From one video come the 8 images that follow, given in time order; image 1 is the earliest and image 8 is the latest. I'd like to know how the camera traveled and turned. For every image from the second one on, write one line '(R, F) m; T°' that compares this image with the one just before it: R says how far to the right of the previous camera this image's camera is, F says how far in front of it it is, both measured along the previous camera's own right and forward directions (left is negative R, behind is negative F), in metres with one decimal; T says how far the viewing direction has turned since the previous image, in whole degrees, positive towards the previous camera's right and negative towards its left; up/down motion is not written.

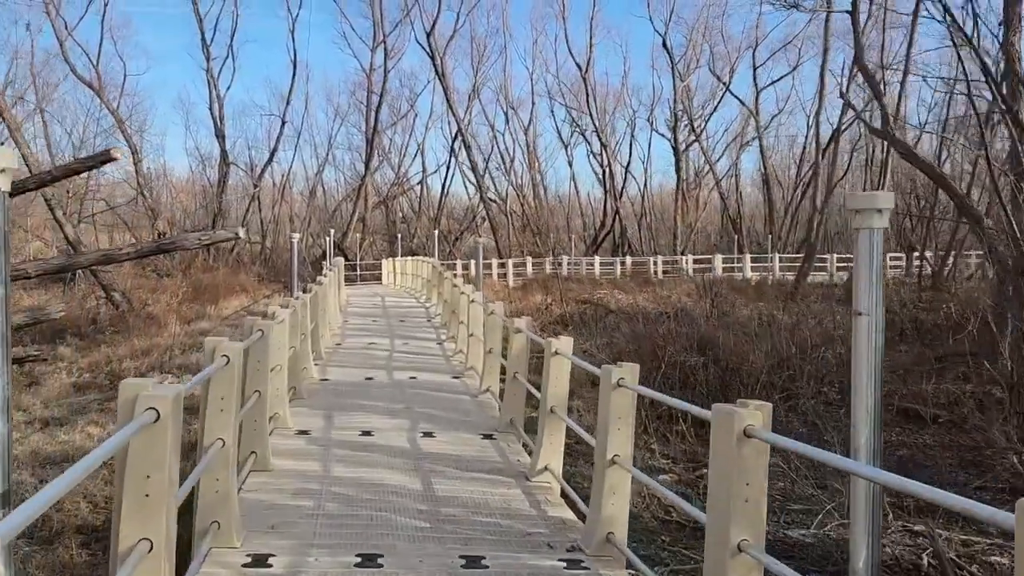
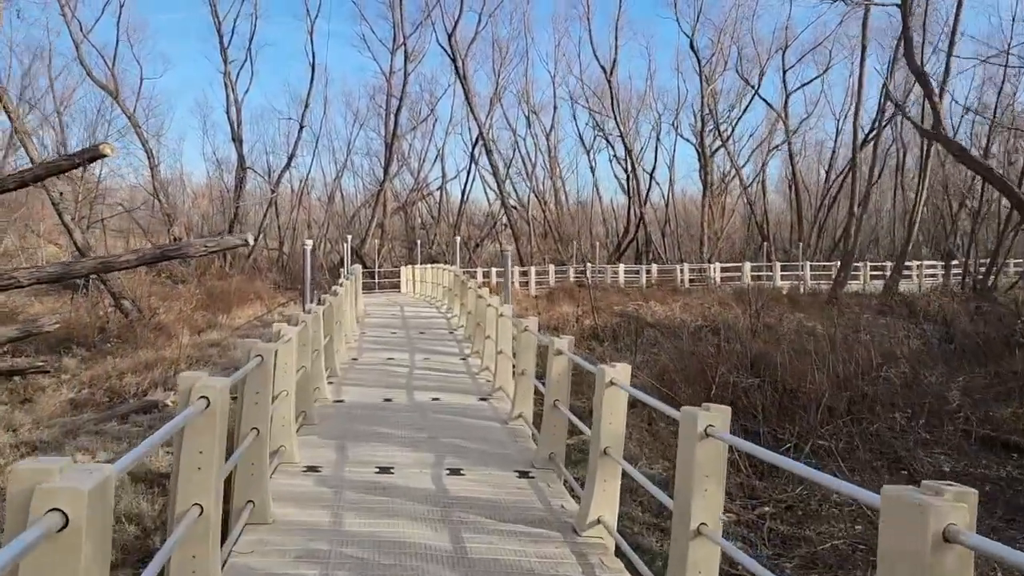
(-0.2, +1.0) m; -1°
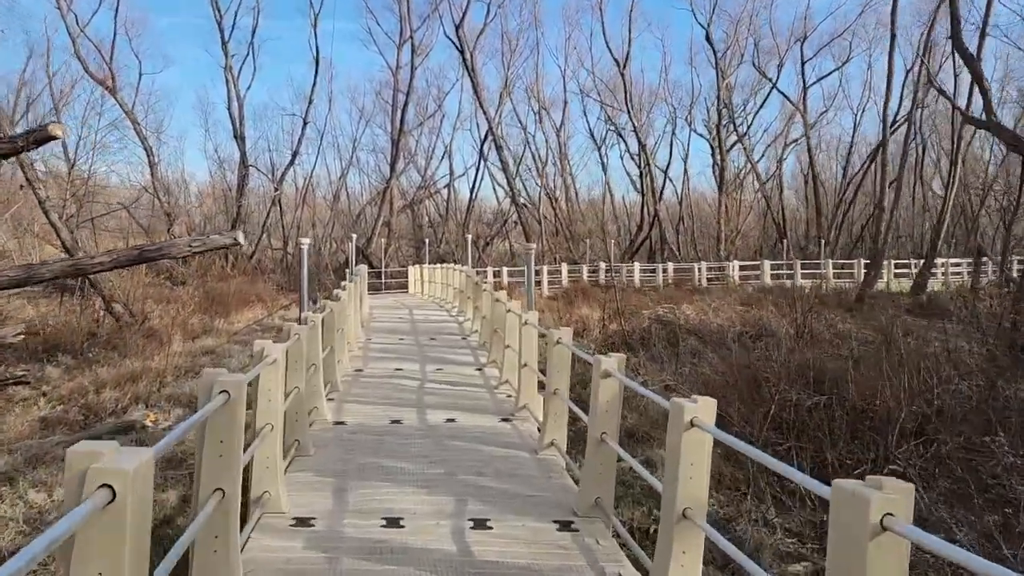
(-0.2, +1.3) m; 0°
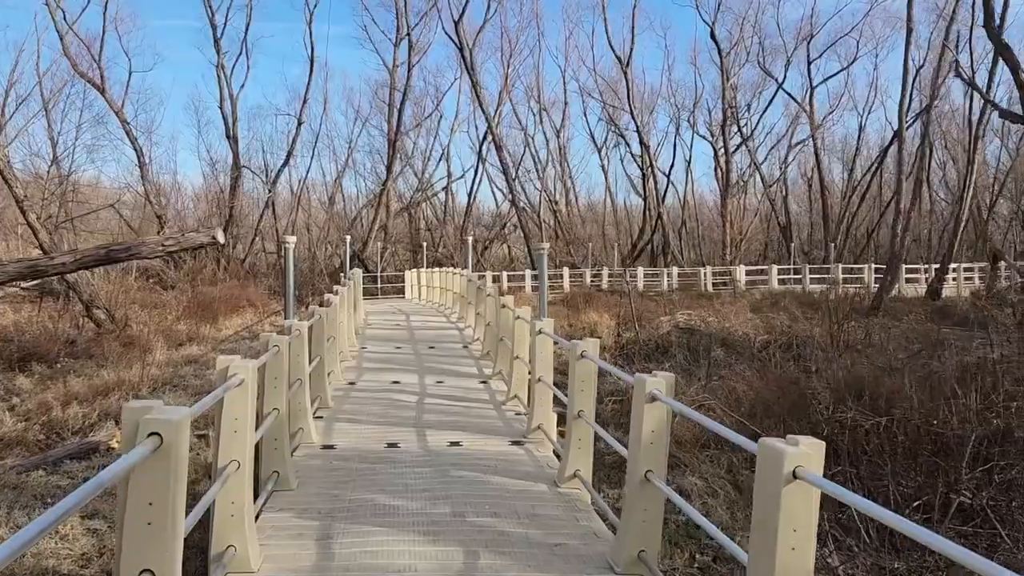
(-0.2, +1.1) m; 0°
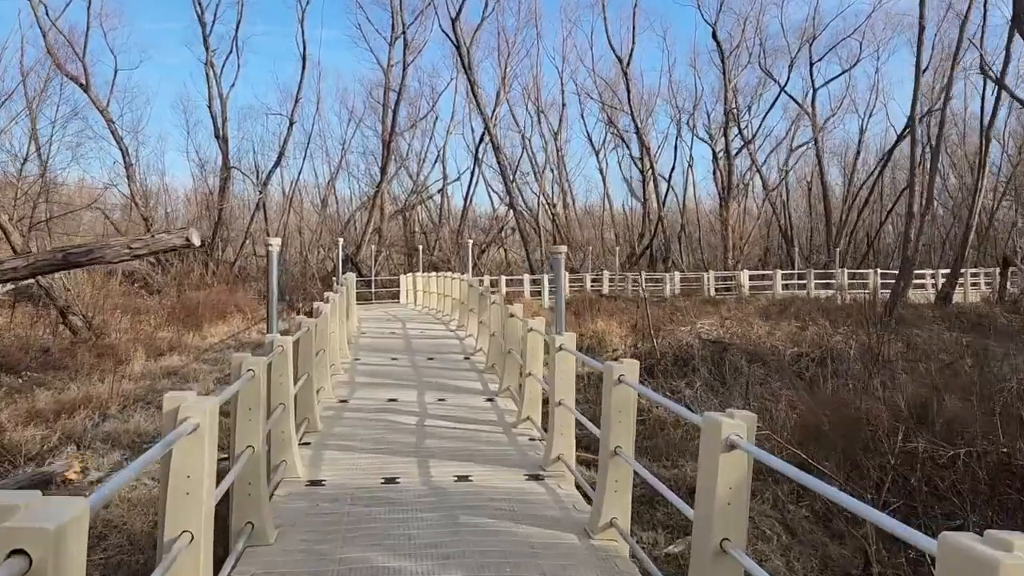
(-0.2, +1.1) m; 0°
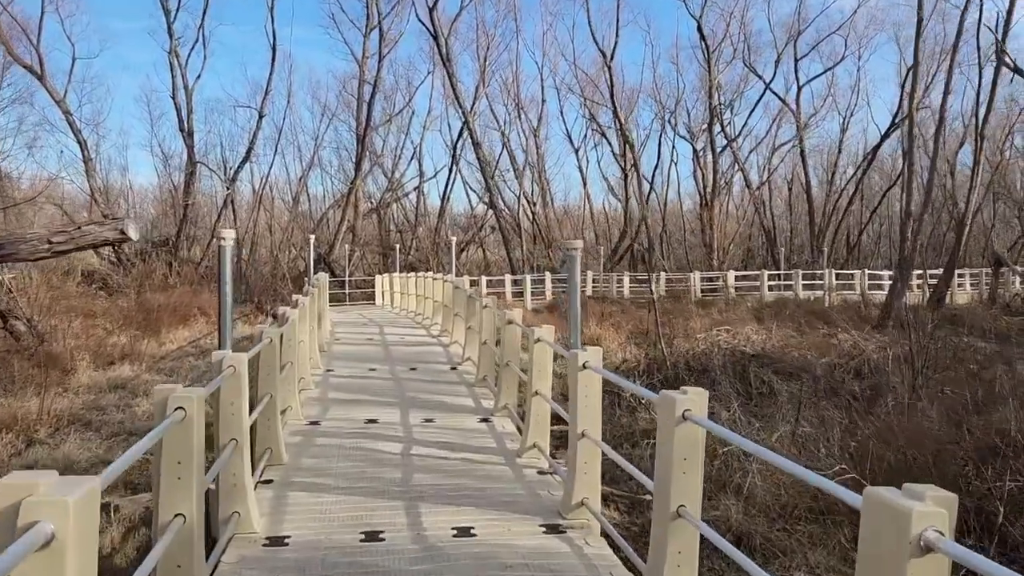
(-0.3, +1.4) m; +2°
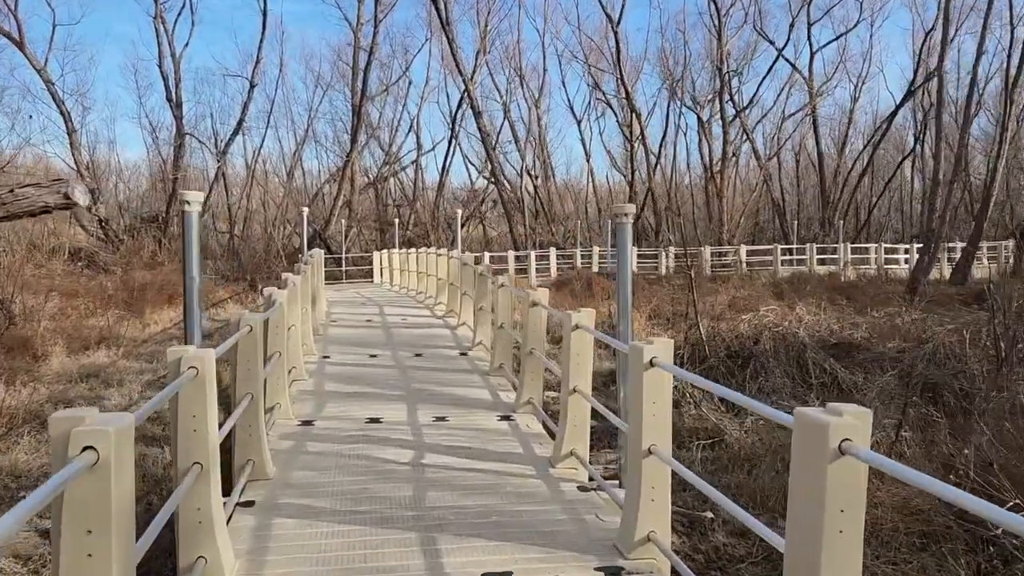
(-0.3, +1.3) m; 0°
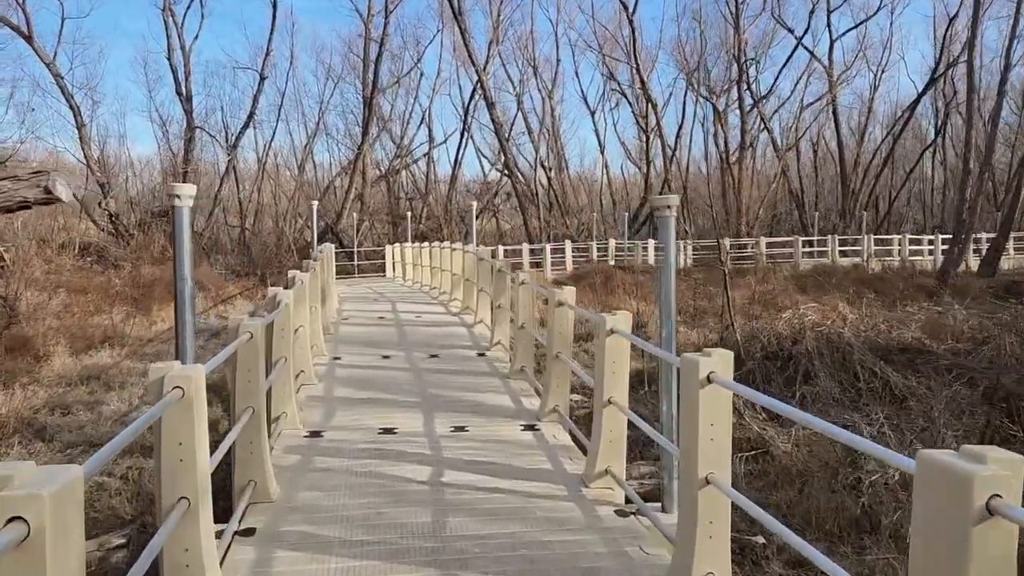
(-0.1, +0.6) m; -1°
